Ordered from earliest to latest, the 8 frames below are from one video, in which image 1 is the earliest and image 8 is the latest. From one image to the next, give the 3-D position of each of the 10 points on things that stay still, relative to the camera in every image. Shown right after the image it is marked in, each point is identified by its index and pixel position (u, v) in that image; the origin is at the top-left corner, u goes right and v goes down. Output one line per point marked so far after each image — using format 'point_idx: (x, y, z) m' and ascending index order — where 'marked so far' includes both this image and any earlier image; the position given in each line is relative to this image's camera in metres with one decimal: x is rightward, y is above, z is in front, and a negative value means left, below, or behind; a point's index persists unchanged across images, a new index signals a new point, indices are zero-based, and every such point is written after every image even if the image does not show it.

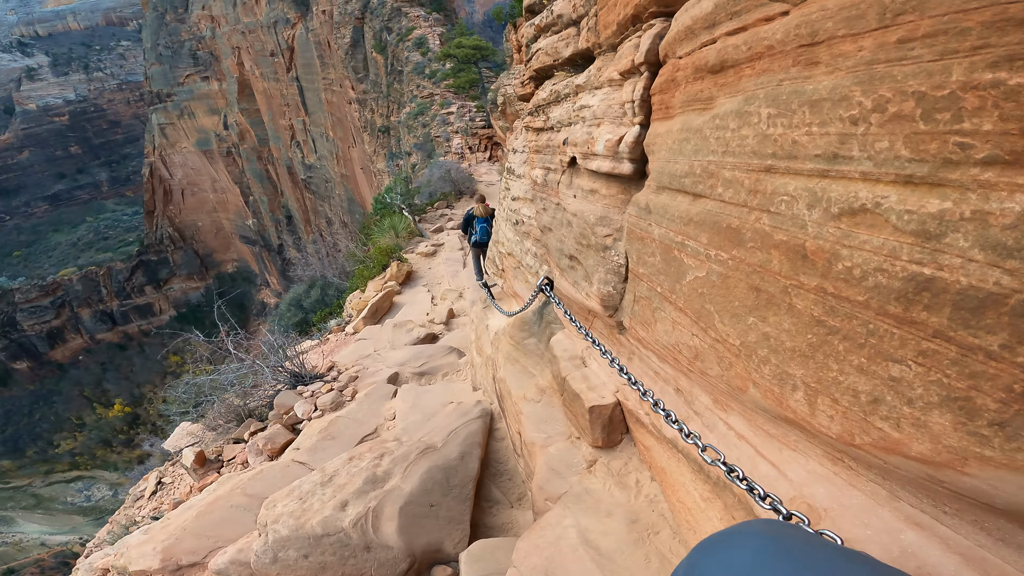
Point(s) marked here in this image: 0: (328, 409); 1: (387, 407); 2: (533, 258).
0: (-1.7, -1.1, +5.4) m
1: (-1.0, -1.0, +4.8) m
2: (+0.1, +0.2, +3.2) m
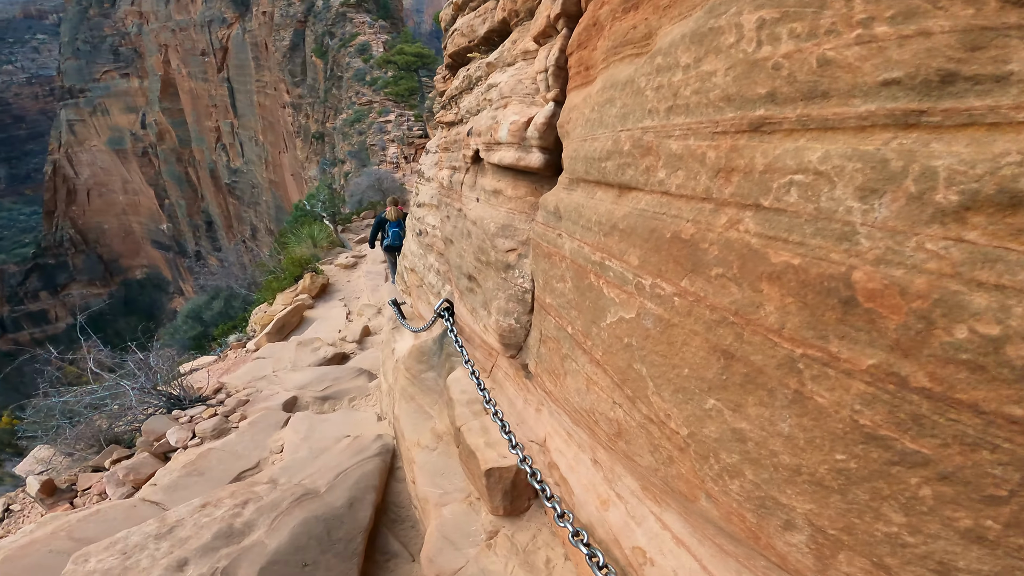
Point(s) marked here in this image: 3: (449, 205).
0: (-2.5, -1.3, +4.6) m
1: (-1.7, -1.1, +4.1) m
2: (-0.4, +0.1, +2.7) m
3: (-0.3, +0.4, +2.5) m
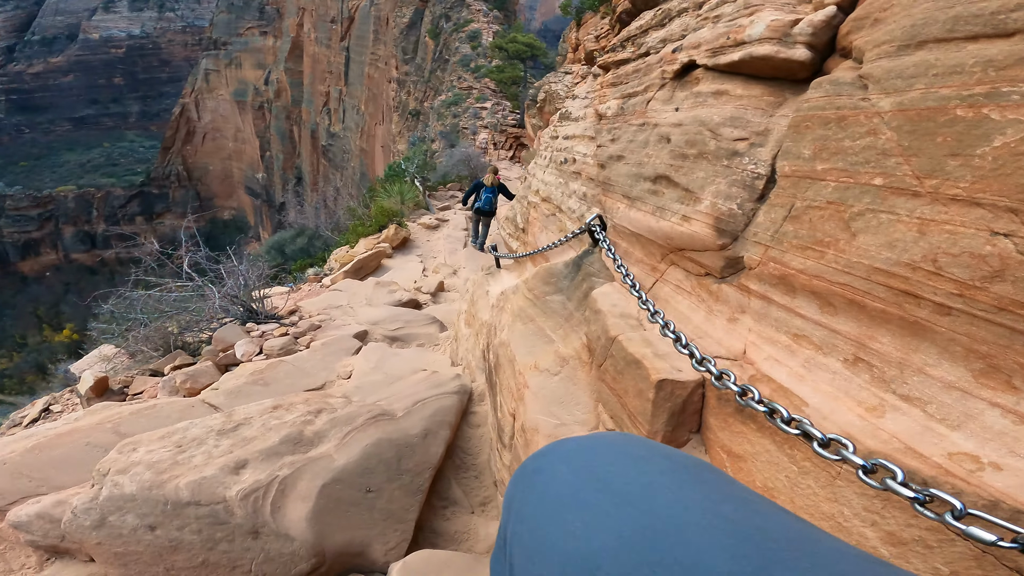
0: (-1.9, -0.5, +4.6) m
1: (-1.2, -0.5, +4.0) m
2: (+0.3, +0.4, +2.5) m
3: (+0.4, +0.6, +2.3) m
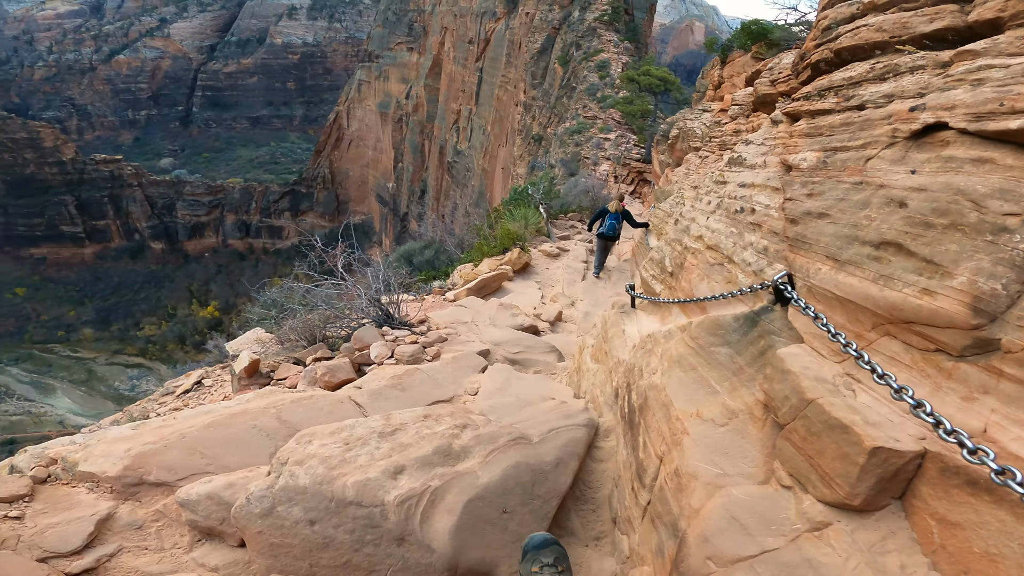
0: (-0.9, -0.6, +4.8) m
1: (-0.3, -0.6, +4.1) m
2: (+1.0, +0.1, +2.4) m
3: (+1.1, +0.4, +2.2) m
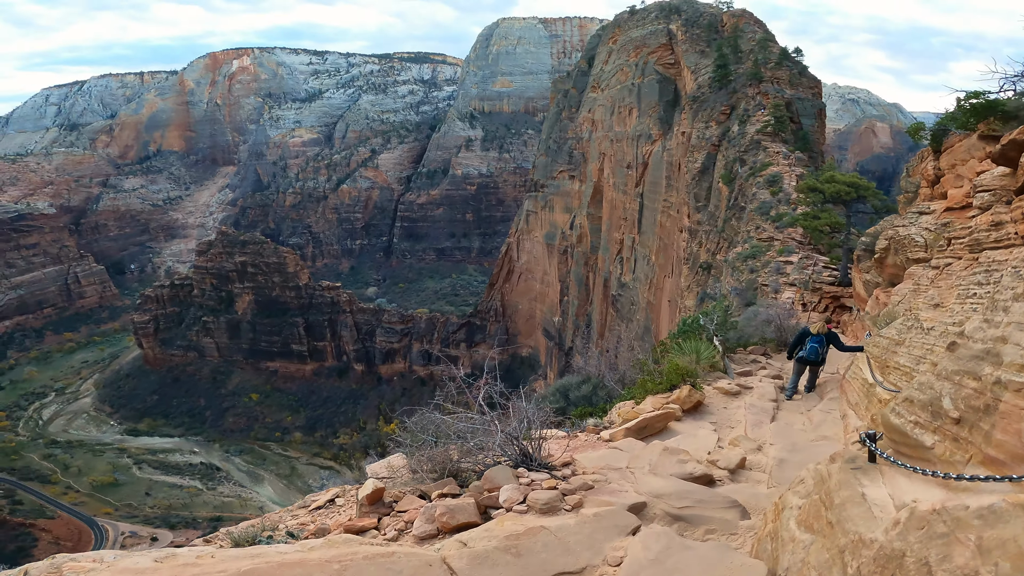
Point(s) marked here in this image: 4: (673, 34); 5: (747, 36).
0: (+0.1, -1.4, +3.7) m
1: (+0.5, -1.3, +2.9) m
2: (+1.3, -0.2, +1.1) m
3: (+1.4, +0.1, +1.0) m
4: (+4.5, +7.0, +15.9) m
5: (+5.7, +6.1, +13.9) m
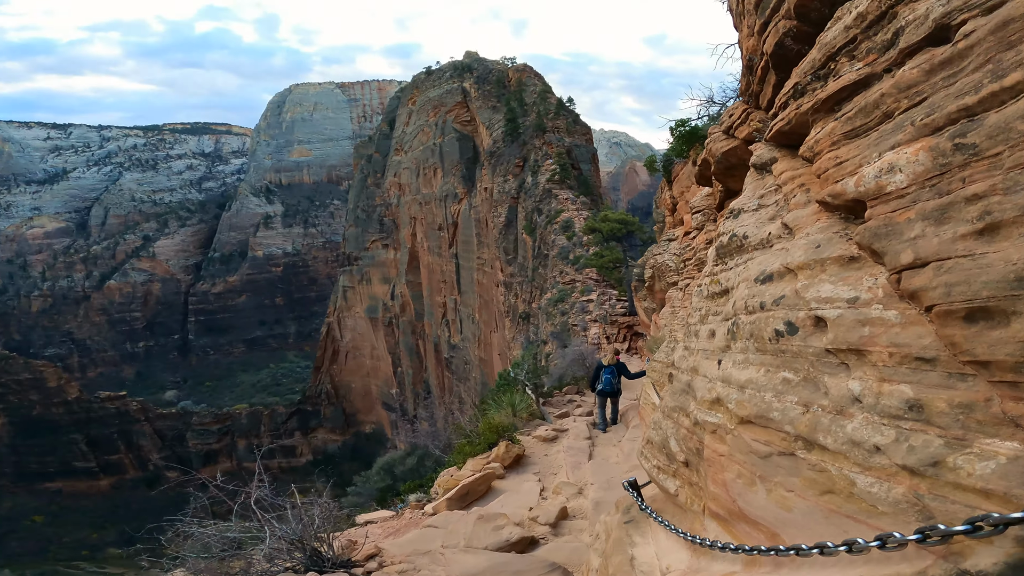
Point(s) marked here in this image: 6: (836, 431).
0: (-1.0, -1.9, +3.1) m
1: (-0.4, -1.6, +2.5) m
2: (+0.6, -0.2, +1.0) m
3: (+0.7, +0.1, +1.0) m
4: (-1.4, +5.6, +16.6) m
5: (+0.4, +5.1, +14.9) m
6: (+0.7, -0.3, +1.2) m
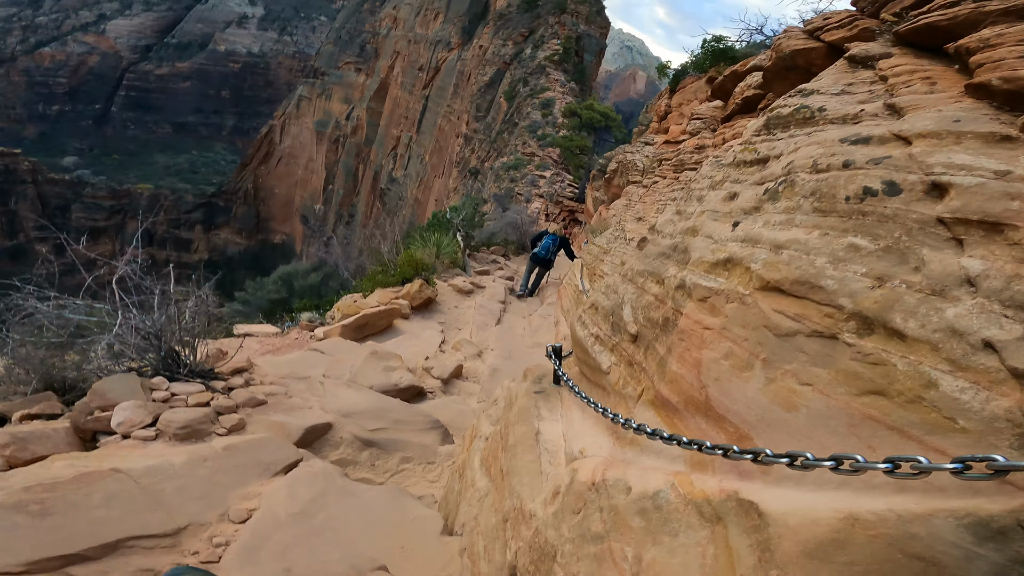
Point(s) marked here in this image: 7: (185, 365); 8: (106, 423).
0: (-1.7, -0.7, +2.7) m
1: (-1.0, -0.8, +2.1) m
2: (+0.6, 0.0, +0.7) m
3: (+0.9, +0.3, +0.6) m
4: (-0.8, +8.5, +15.0) m
5: (+0.9, +7.2, +13.7) m
6: (+0.6, 0.0, +0.9) m
7: (-1.9, -0.5, +3.5) m
8: (-2.0, -0.6, +2.8) m
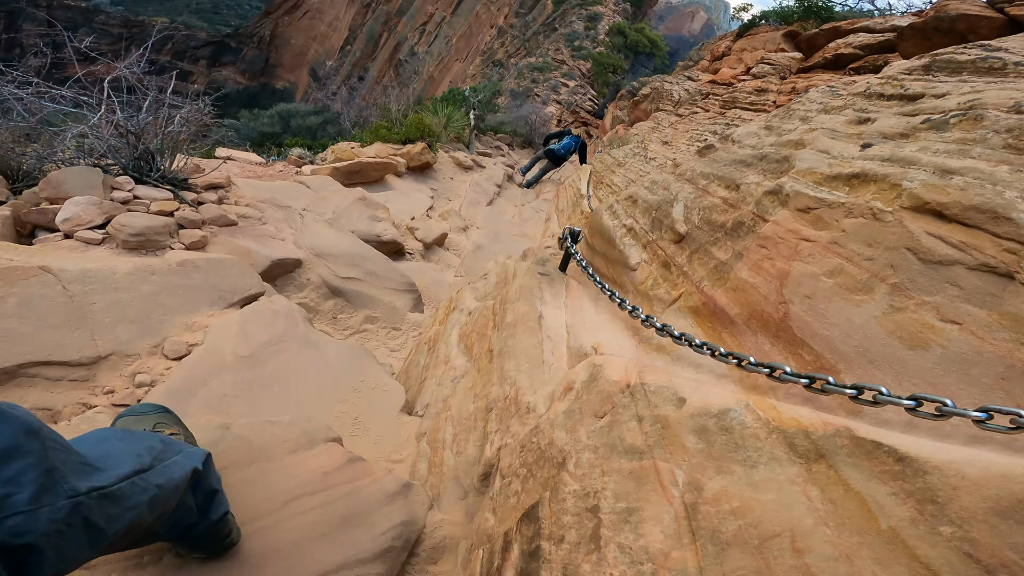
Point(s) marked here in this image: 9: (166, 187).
0: (-1.7, +0.2, +2.4) m
1: (-1.0, -0.1, +1.9) m
2: (+0.8, 0.0, +0.5) m
3: (+1.1, +0.2, +0.4) m
4: (+1.1, +10.5, +13.5) m
5: (+2.4, +8.6, +12.5) m
6: (+0.8, 0.0, +0.7) m
7: (-1.9, +0.6, +3.1) m
8: (-2.0, +0.4, +2.4) m
9: (-1.9, +0.5, +3.1) m
